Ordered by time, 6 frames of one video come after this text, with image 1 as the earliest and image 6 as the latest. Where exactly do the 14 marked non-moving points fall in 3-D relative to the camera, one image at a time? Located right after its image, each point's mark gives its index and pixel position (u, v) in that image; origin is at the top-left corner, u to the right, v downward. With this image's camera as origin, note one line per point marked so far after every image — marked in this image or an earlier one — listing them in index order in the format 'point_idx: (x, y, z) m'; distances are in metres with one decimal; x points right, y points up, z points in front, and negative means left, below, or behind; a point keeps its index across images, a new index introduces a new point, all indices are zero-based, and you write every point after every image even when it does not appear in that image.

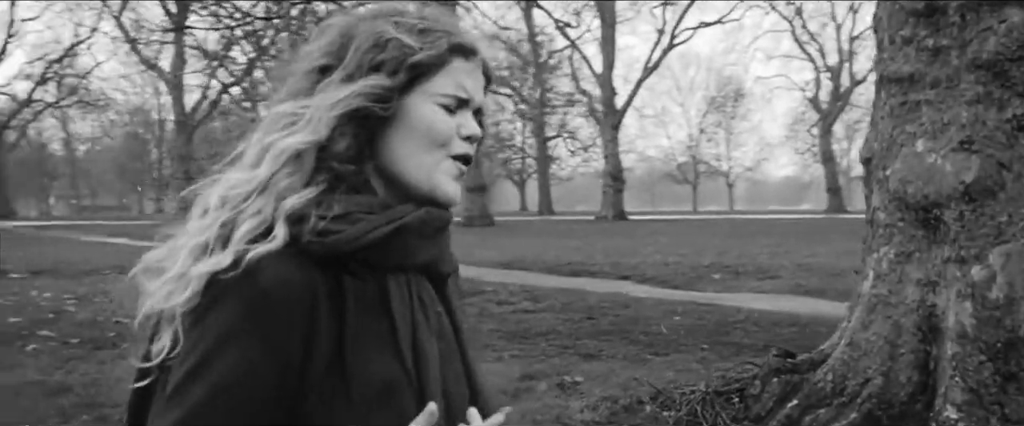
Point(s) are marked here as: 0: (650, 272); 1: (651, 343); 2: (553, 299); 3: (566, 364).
0: (+2.1, -0.9, +15.5) m
1: (+1.1, -1.0, +8.1) m
2: (+0.5, -1.0, +11.3) m
3: (+0.4, -1.0, +6.8) m
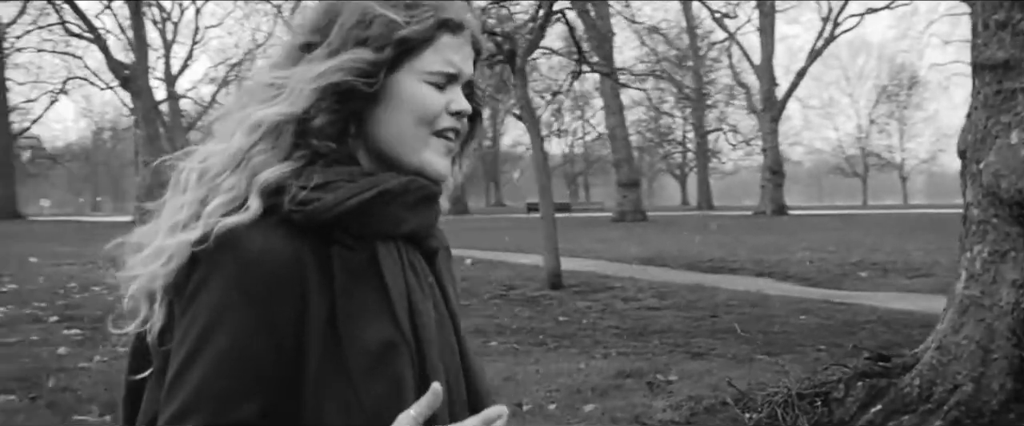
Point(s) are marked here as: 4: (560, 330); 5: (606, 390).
0: (+4.2, -0.8, +15.0) m
1: (+2.0, -1.0, +7.9) m
2: (+1.9, -0.9, +11.1) m
3: (+1.0, -1.0, +6.7) m
4: (+0.4, -1.1, +9.1) m
5: (+0.5, -1.0, +5.8) m
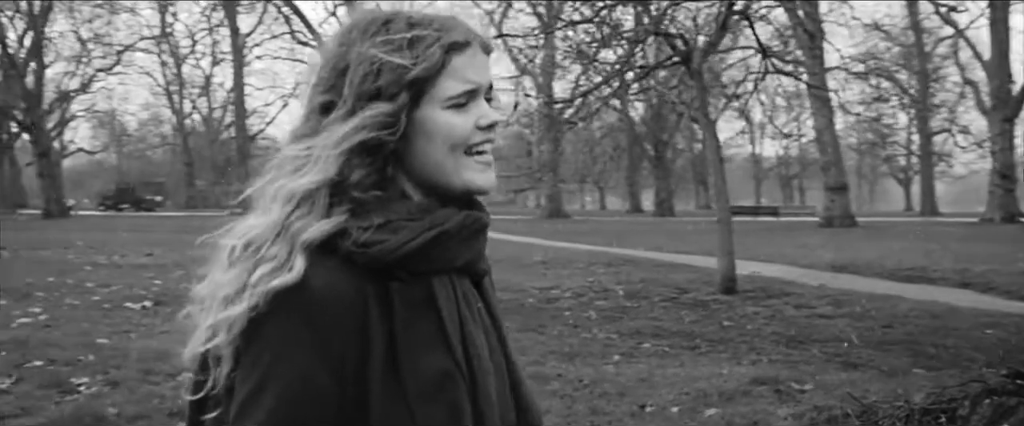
0: (+6.8, -0.9, +14.0) m
1: (+3.1, -1.1, +7.4) m
2: (+3.7, -1.0, +10.7) m
3: (+2.0, -1.0, +6.5) m
4: (+1.8, -1.1, +9.0) m
5: (+1.3, -1.0, +5.7) m
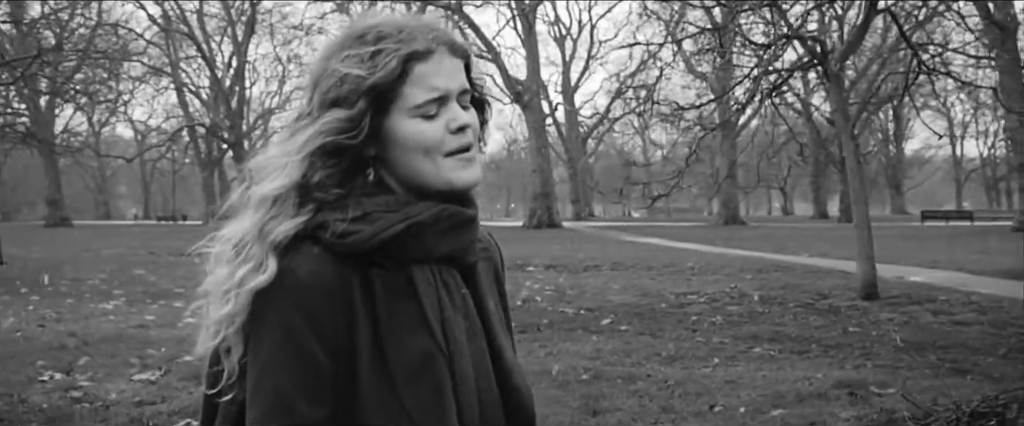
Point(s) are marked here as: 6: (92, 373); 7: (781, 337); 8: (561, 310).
0: (+8.6, -1.0, +12.8) m
1: (+3.8, -1.1, +7.1) m
2: (+5.0, -1.0, +10.1) m
3: (+2.5, -1.0, +6.4) m
4: (+2.9, -1.1, +8.8) m
5: (+1.7, -1.0, +5.7) m
6: (-3.3, -1.3, +8.0) m
7: (+2.4, -1.1, +9.1) m
8: (+0.6, -1.1, +11.7) m
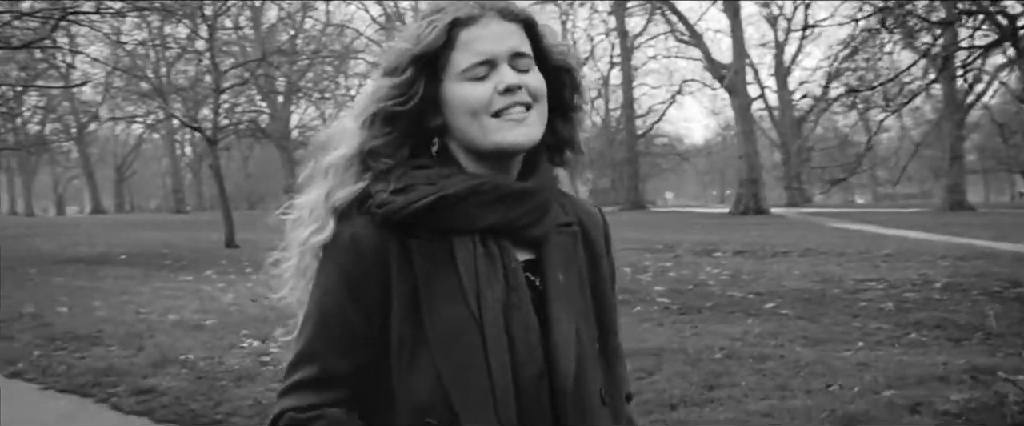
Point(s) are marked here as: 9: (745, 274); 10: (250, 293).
0: (+10.7, -0.8, +11.2) m
1: (+4.8, -0.9, +6.6) m
2: (+6.5, -0.8, +9.3) m
3: (+3.3, -0.9, +6.2) m
4: (+4.2, -1.0, +8.5) m
5: (+2.4, -0.9, +5.7) m
6: (-2.1, -1.2, +9.0) m
7: (+3.8, -1.0, +8.8) m
8: (+2.5, -0.9, +11.8) m
9: (+3.4, -0.9, +14.5) m
10: (-3.6, -1.1, +14.0) m
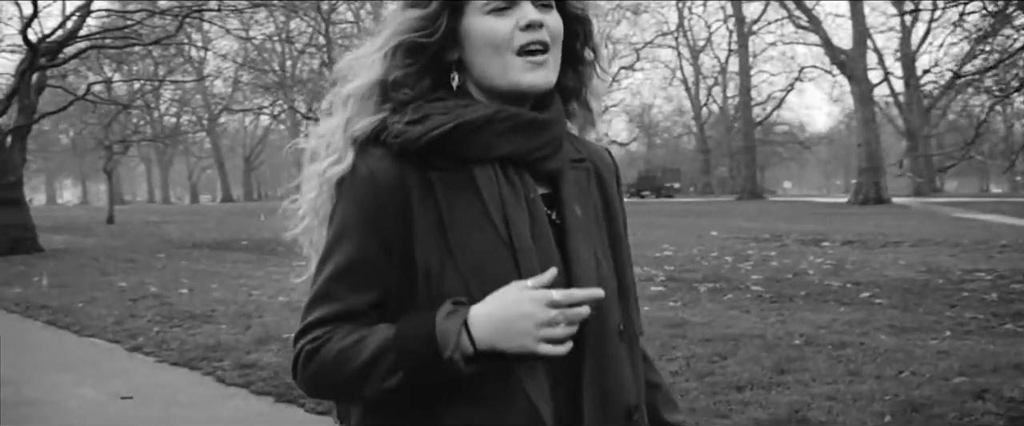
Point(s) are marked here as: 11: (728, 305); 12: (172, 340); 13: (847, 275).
0: (+11.6, -0.7, +10.1) m
1: (+5.3, -0.9, +6.2) m
2: (+7.3, -0.7, +8.7) m
3: (+3.8, -0.8, +6.0) m
4: (+4.9, -0.9, +8.2) m
5: (+2.8, -0.9, +5.6) m
6: (-1.3, -1.0, +9.4) m
7: (+4.6, -0.9, +8.6) m
8: (+3.6, -0.8, +11.6) m
9: (+4.8, -0.7, +14.2) m
10: (-2.2, -0.9, +14.5) m
11: (+2.1, -0.9, +9.8) m
12: (-3.1, -1.2, +9.2) m
13: (+4.2, -0.8, +12.7) m
